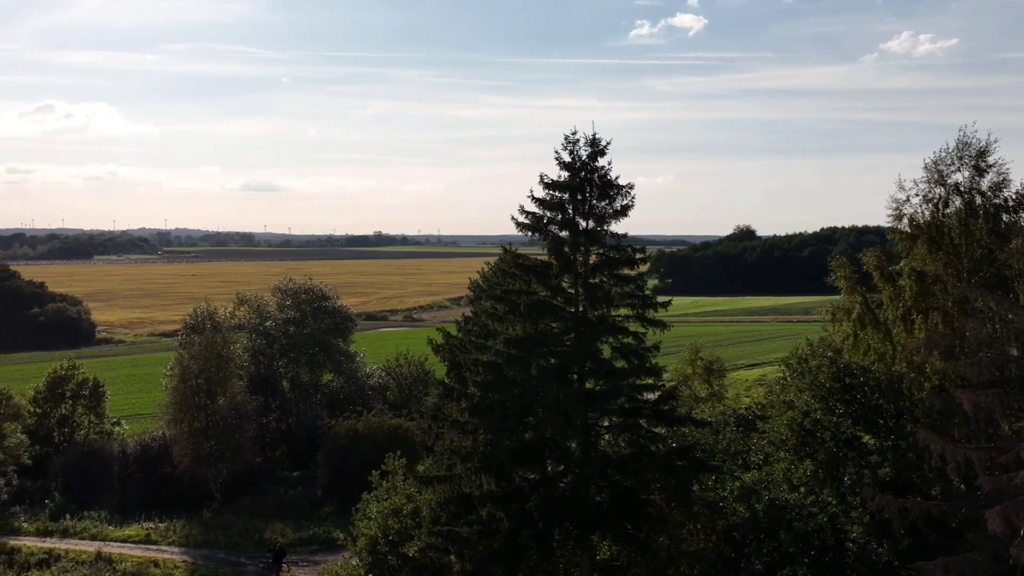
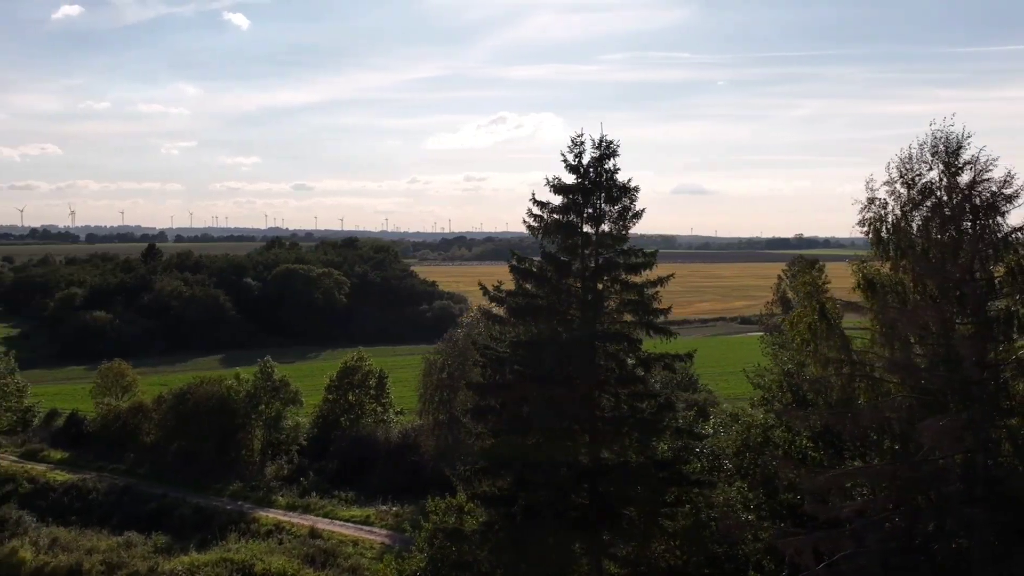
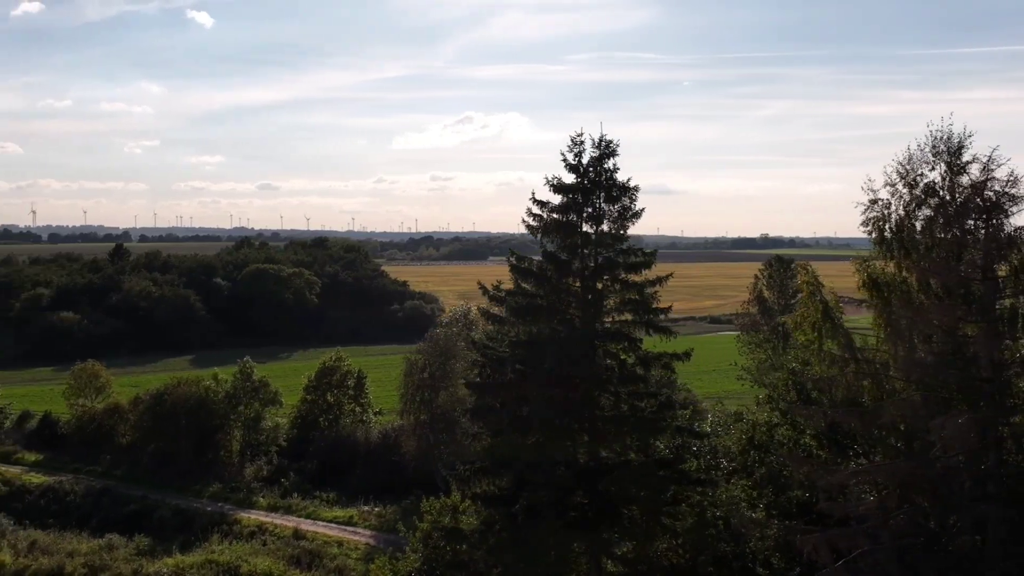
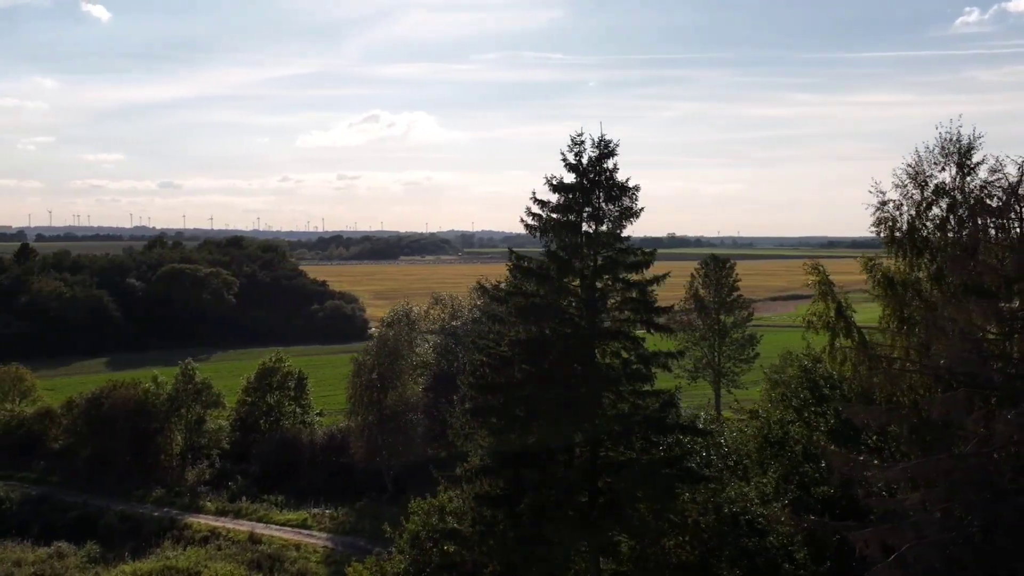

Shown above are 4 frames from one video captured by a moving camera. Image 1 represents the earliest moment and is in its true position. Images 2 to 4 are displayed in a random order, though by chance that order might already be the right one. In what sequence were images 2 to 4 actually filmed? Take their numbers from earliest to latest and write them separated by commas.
4, 3, 2
